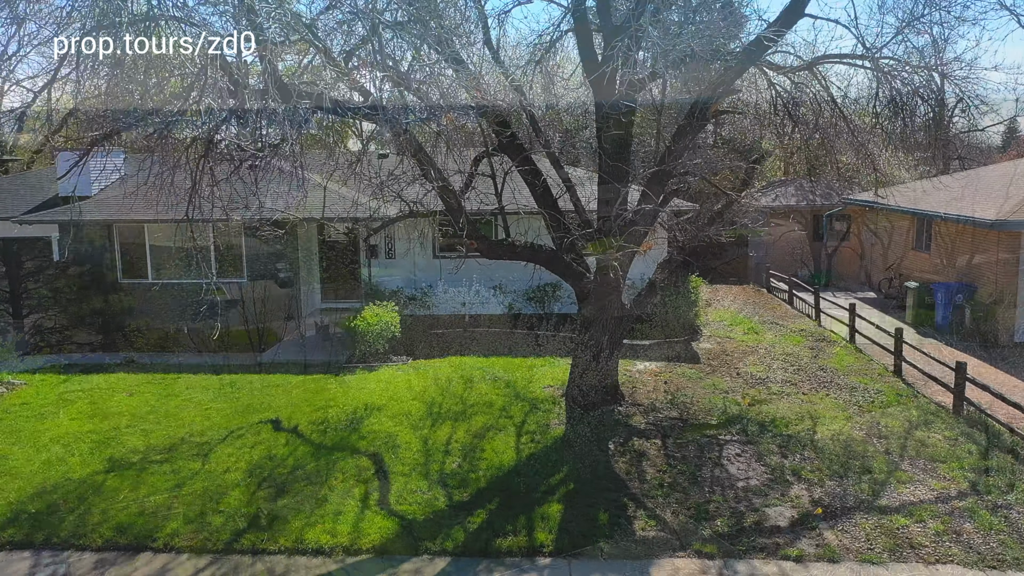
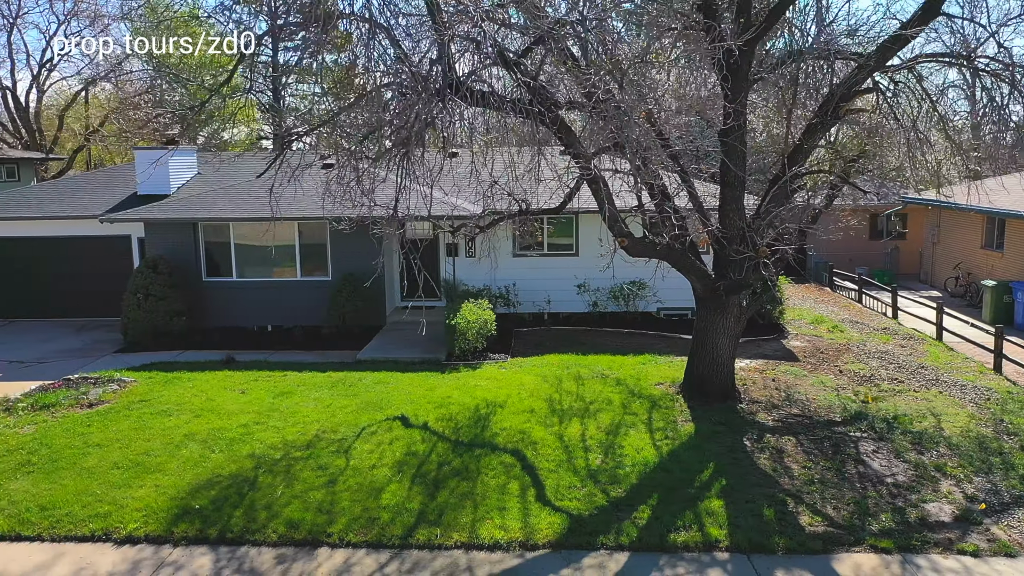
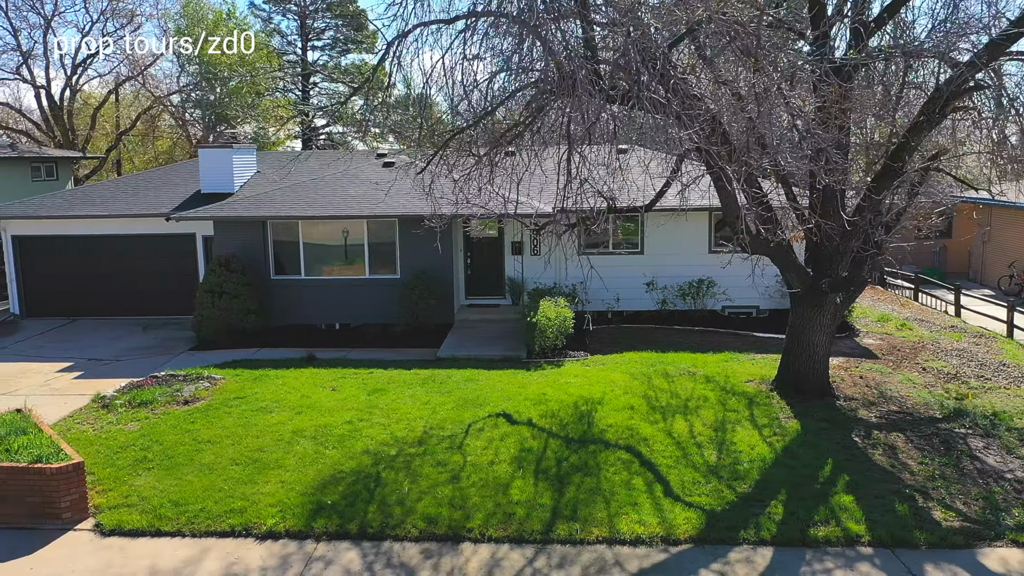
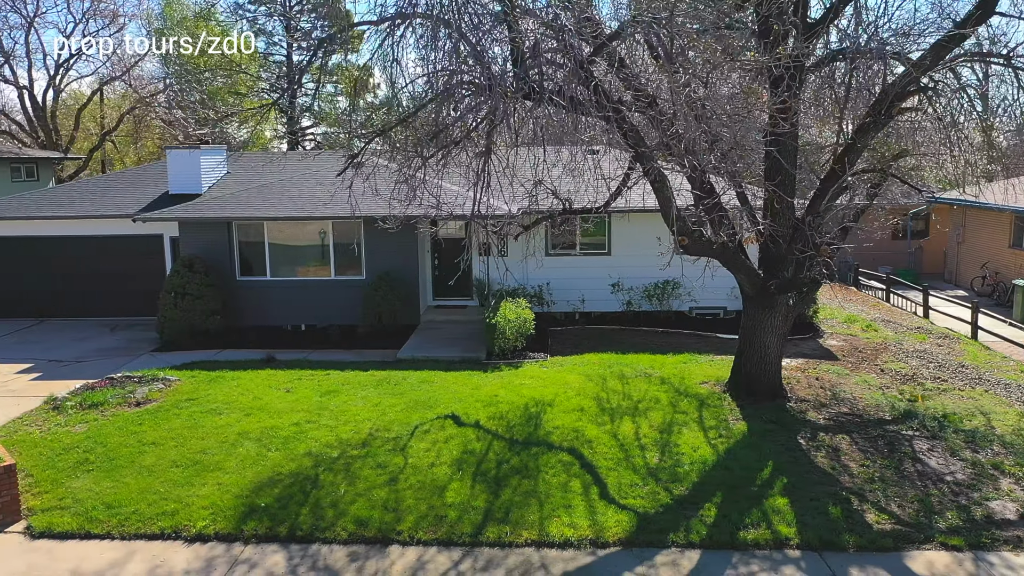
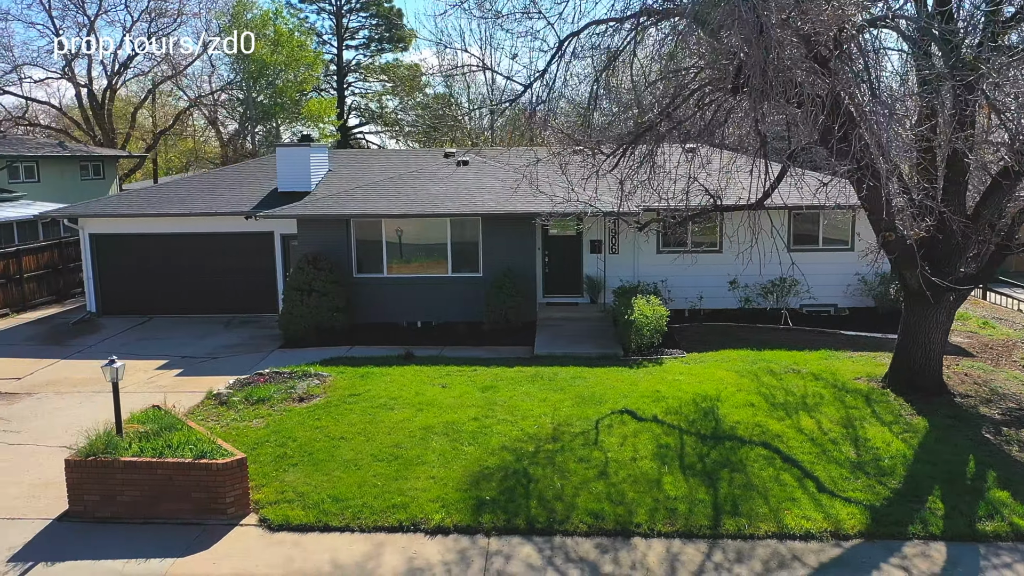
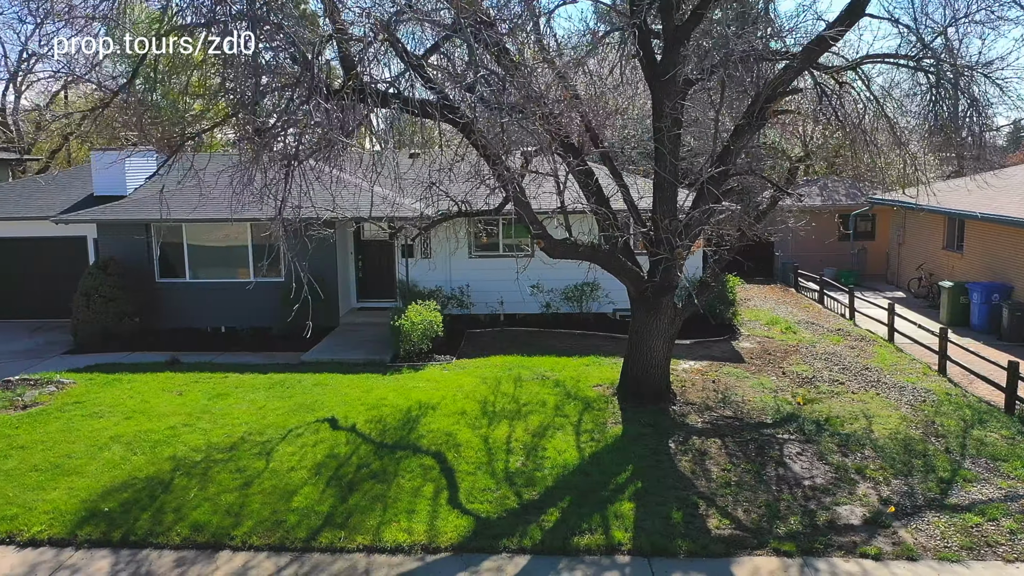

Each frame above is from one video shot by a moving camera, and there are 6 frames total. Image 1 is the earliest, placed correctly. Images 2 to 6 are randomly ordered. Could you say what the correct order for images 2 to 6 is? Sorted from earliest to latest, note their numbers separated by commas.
6, 2, 4, 3, 5
